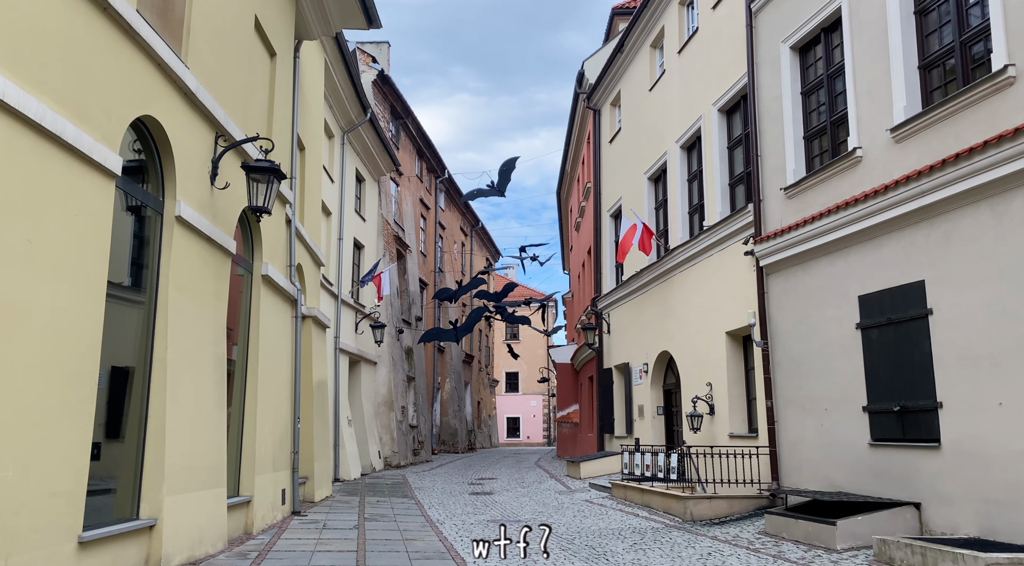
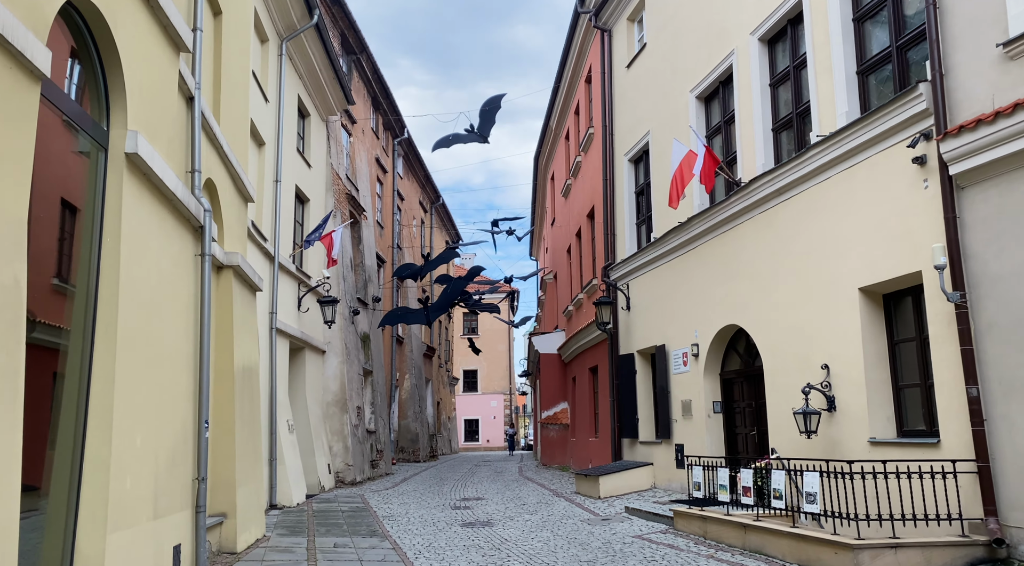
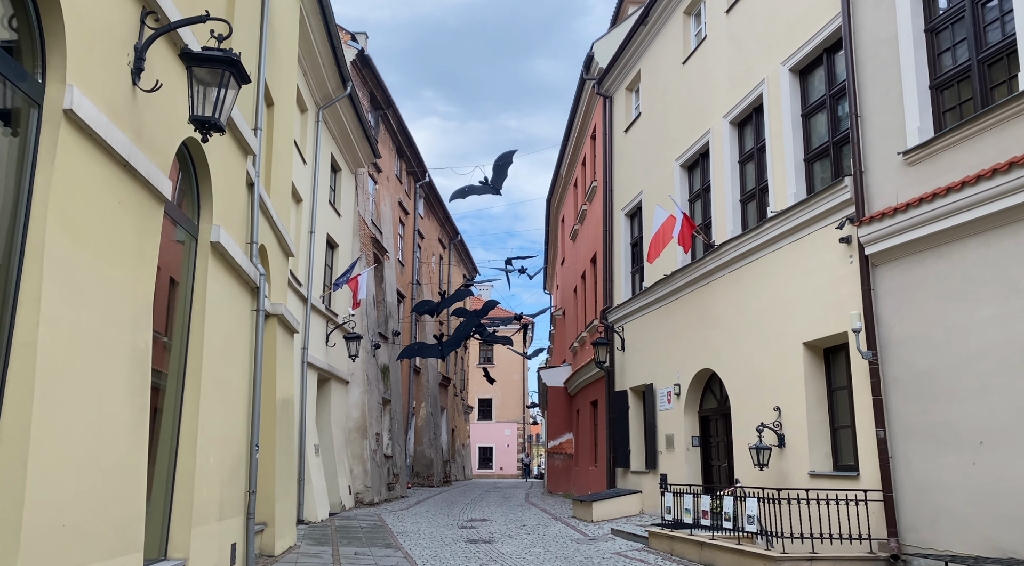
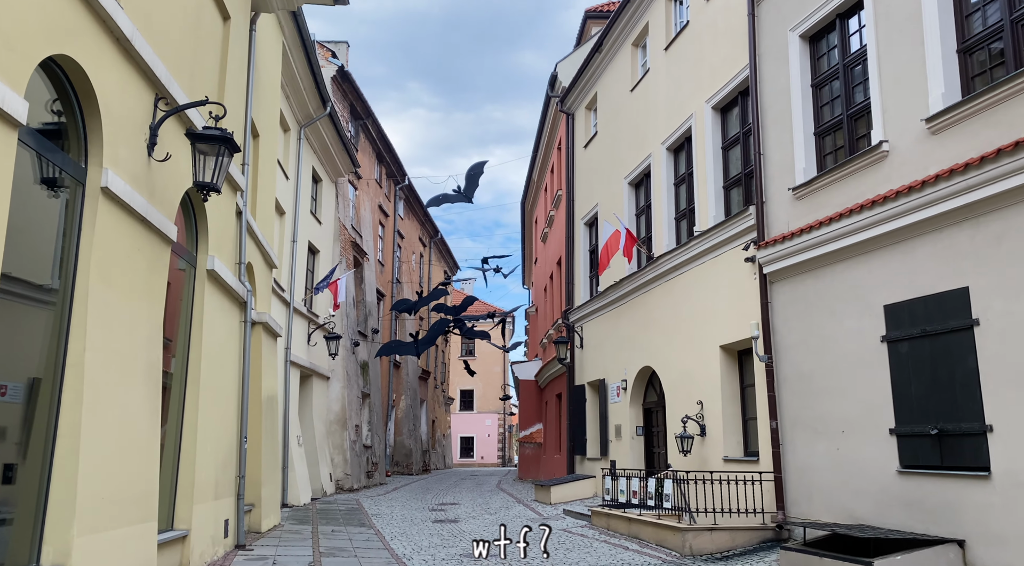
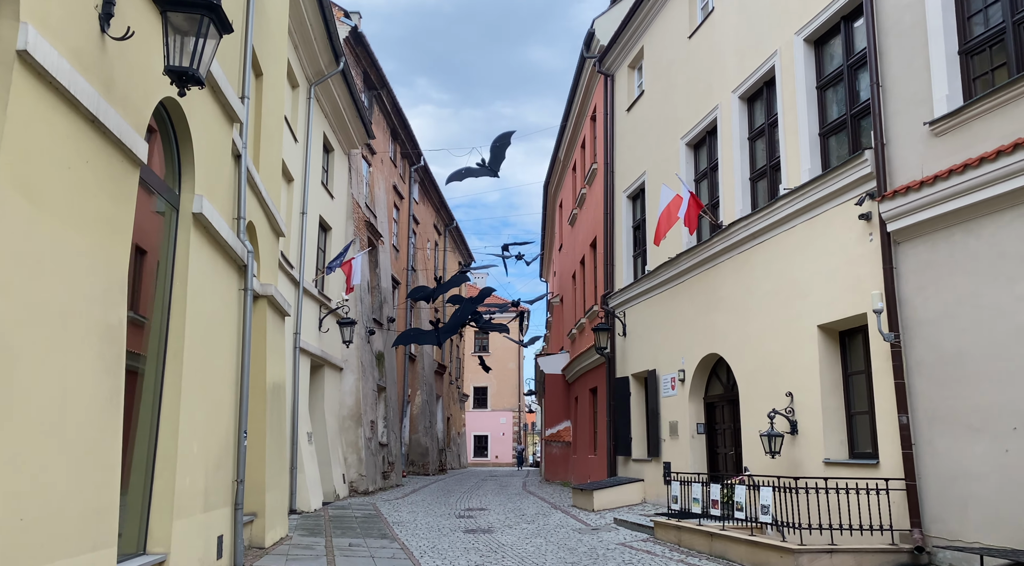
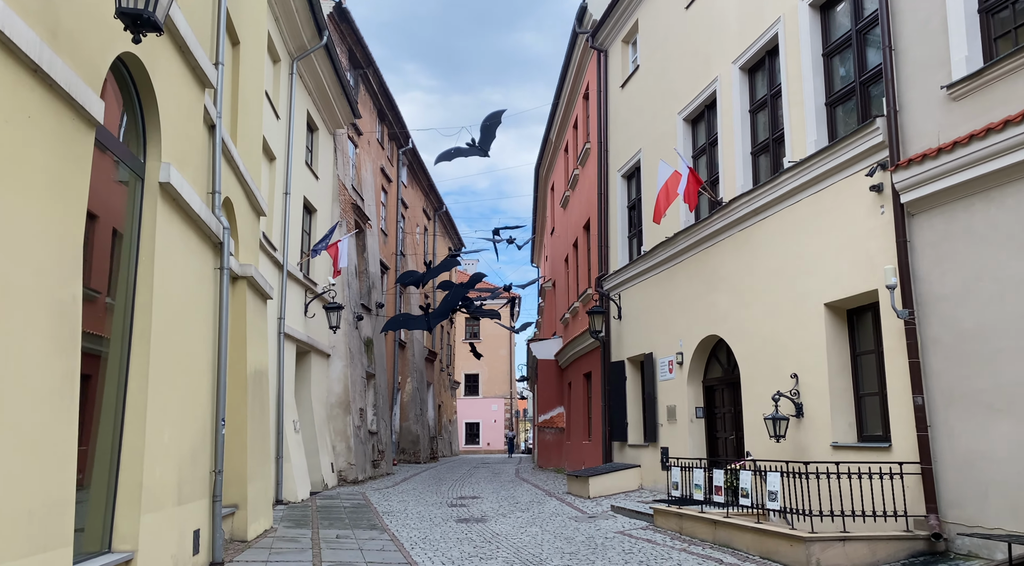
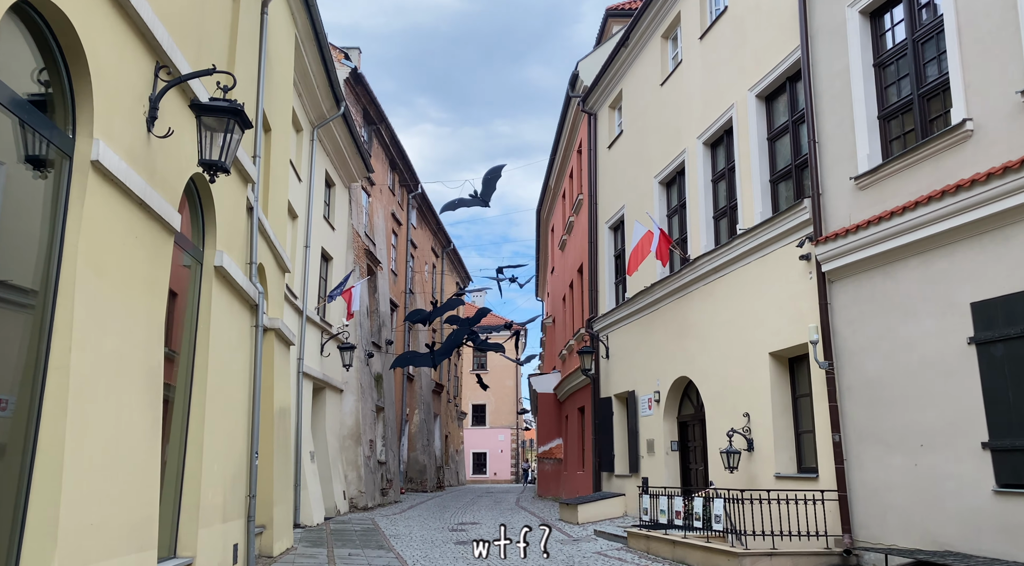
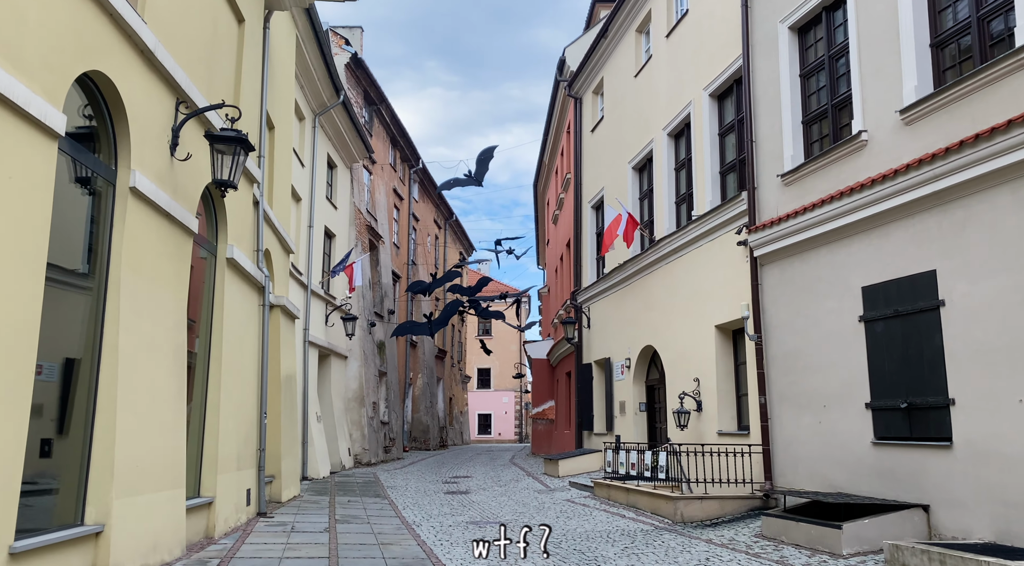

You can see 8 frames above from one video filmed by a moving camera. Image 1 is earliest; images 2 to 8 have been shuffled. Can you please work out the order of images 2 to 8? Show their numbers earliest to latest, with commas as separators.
8, 4, 7, 3, 5, 6, 2
